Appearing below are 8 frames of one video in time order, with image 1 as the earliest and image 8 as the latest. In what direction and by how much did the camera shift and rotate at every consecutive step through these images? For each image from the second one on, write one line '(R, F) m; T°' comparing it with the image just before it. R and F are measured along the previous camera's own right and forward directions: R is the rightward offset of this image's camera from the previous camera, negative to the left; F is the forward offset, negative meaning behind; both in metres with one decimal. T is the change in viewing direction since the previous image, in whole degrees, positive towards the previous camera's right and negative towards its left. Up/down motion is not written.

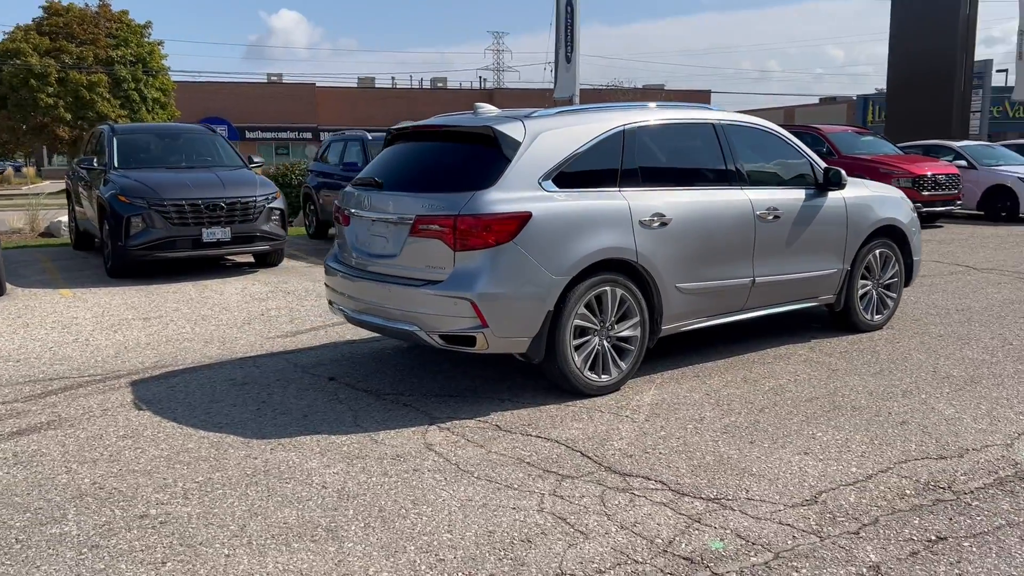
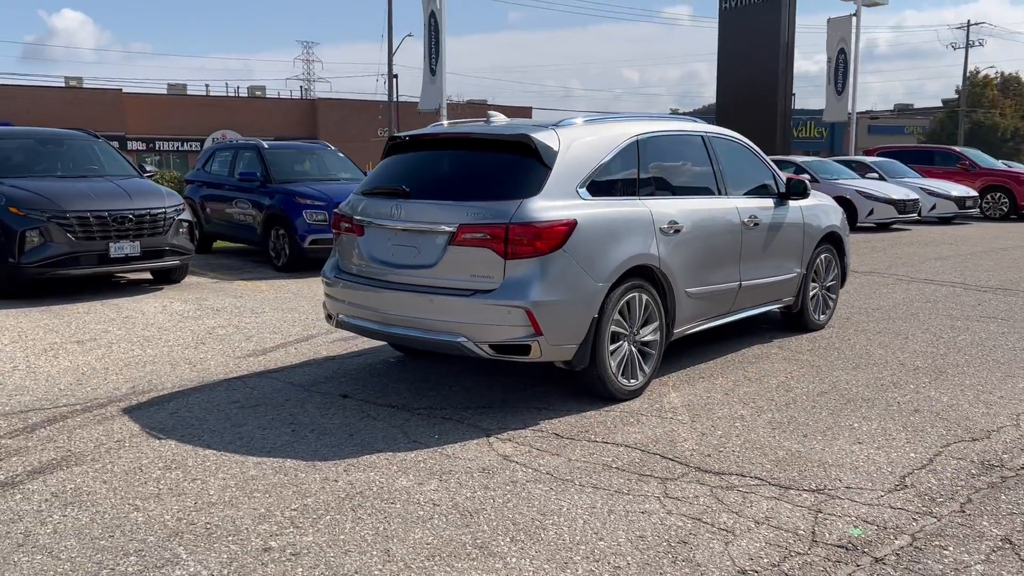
(-1.3, +0.2) m; +12°
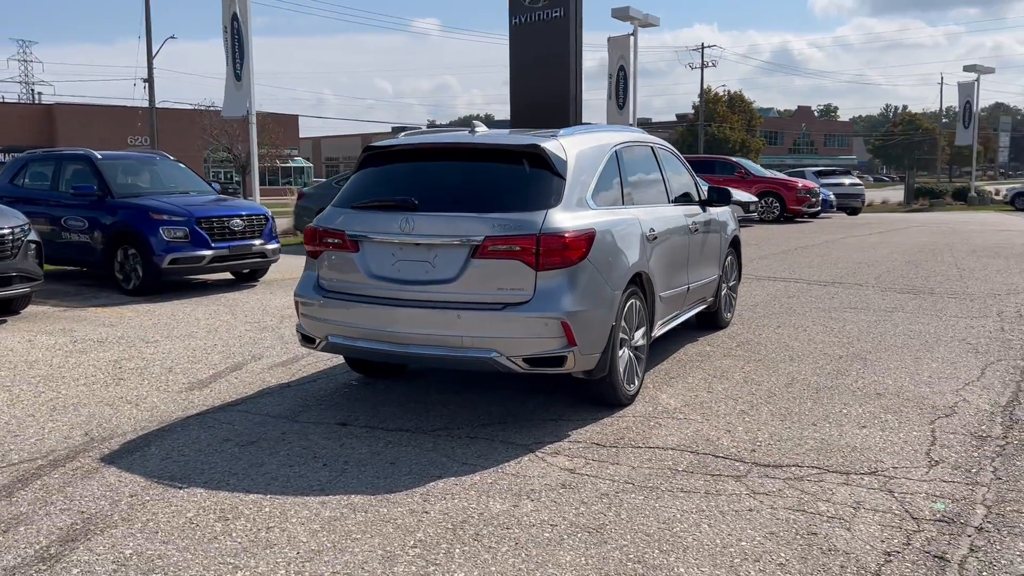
(-1.5, +0.3) m; +15°
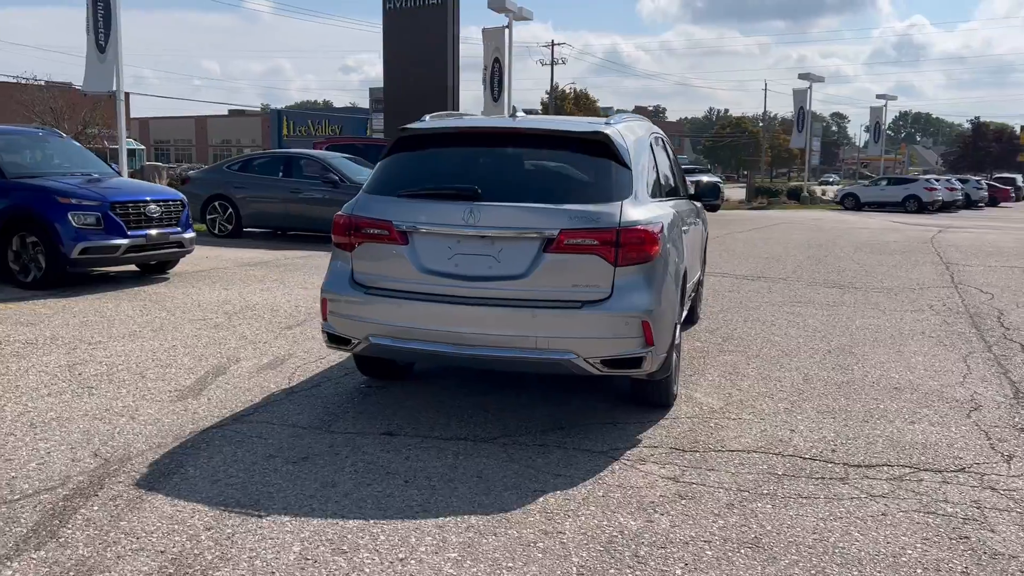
(-1.2, +0.5) m; +10°
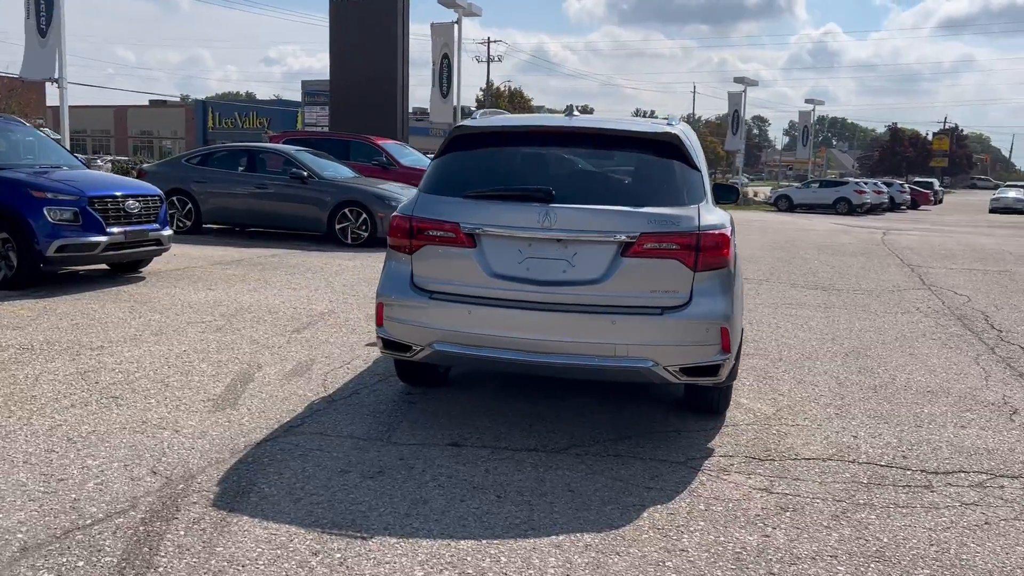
(-0.8, +0.2) m; +5°
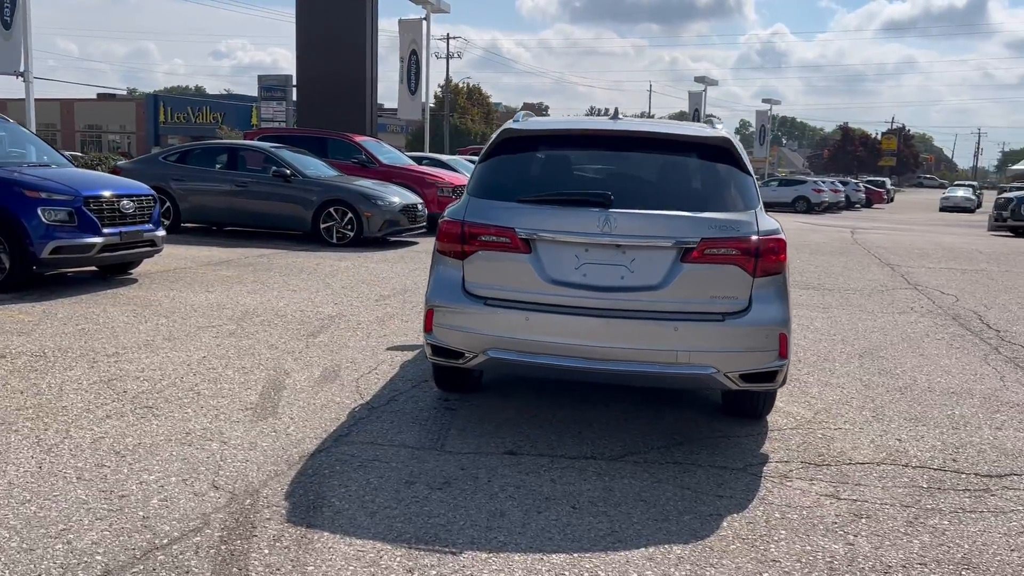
(-0.5, +0.1) m; +3°
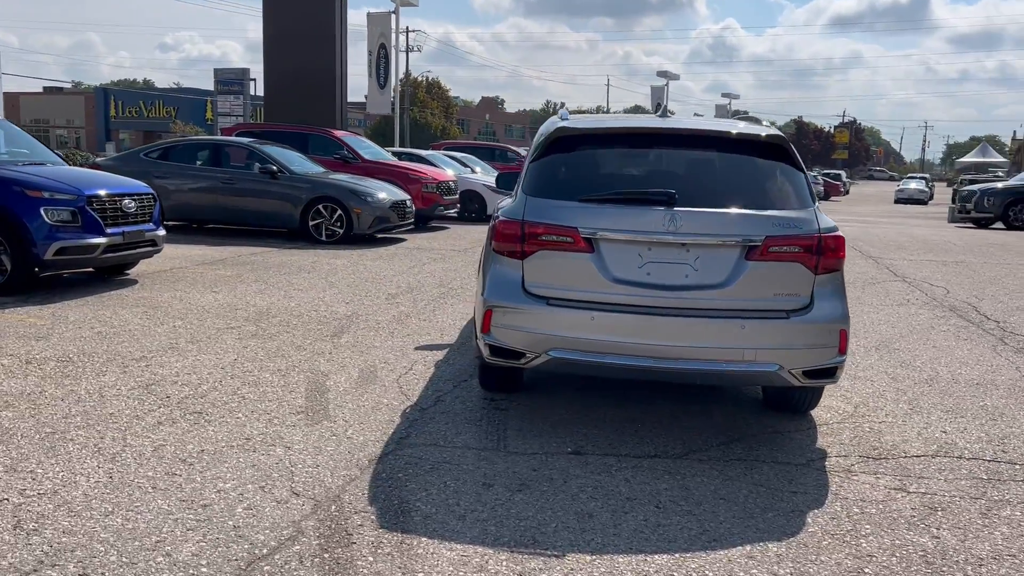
(-0.5, 0.0) m; +3°
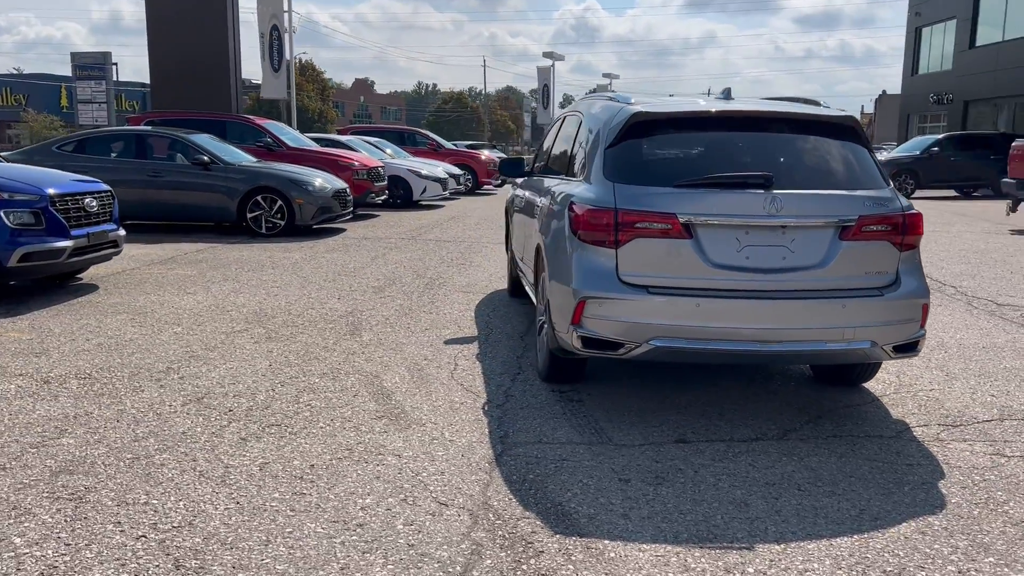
(-1.1, +0.2) m; +8°
